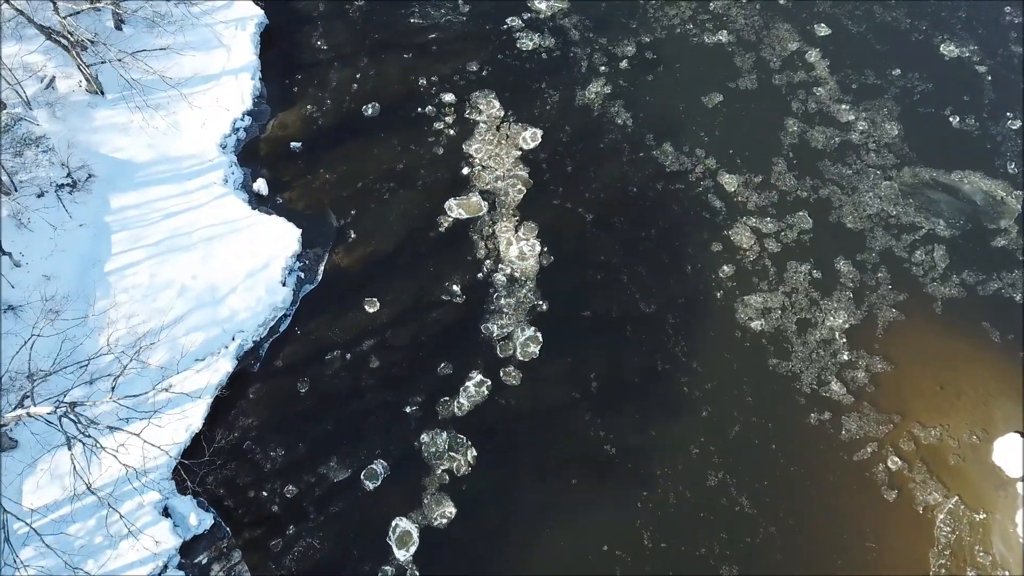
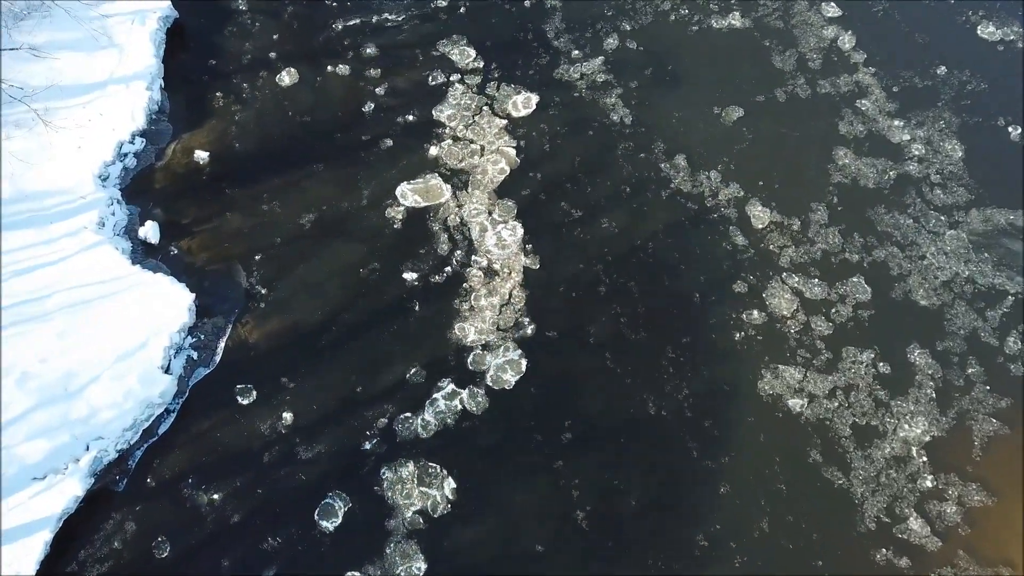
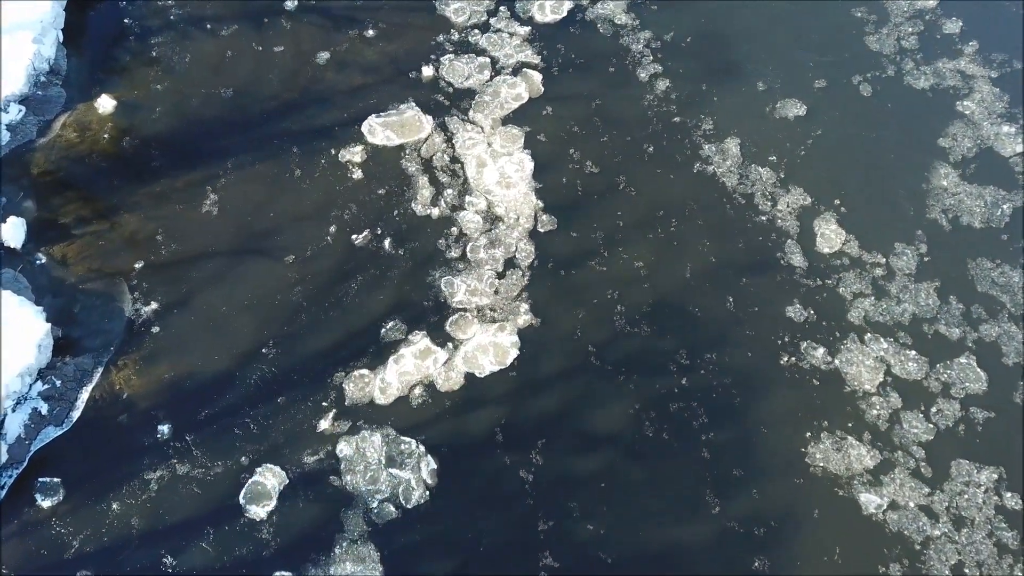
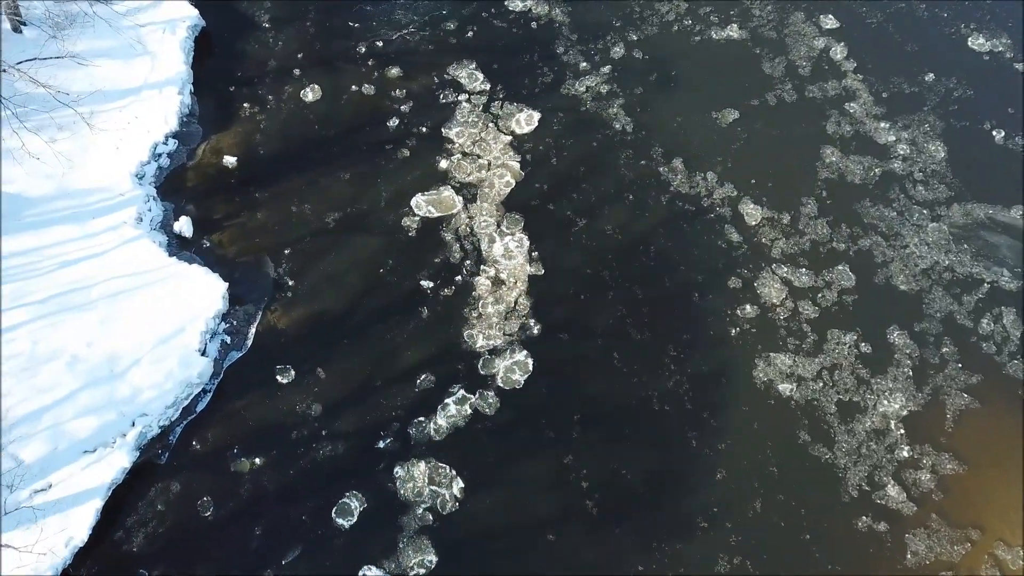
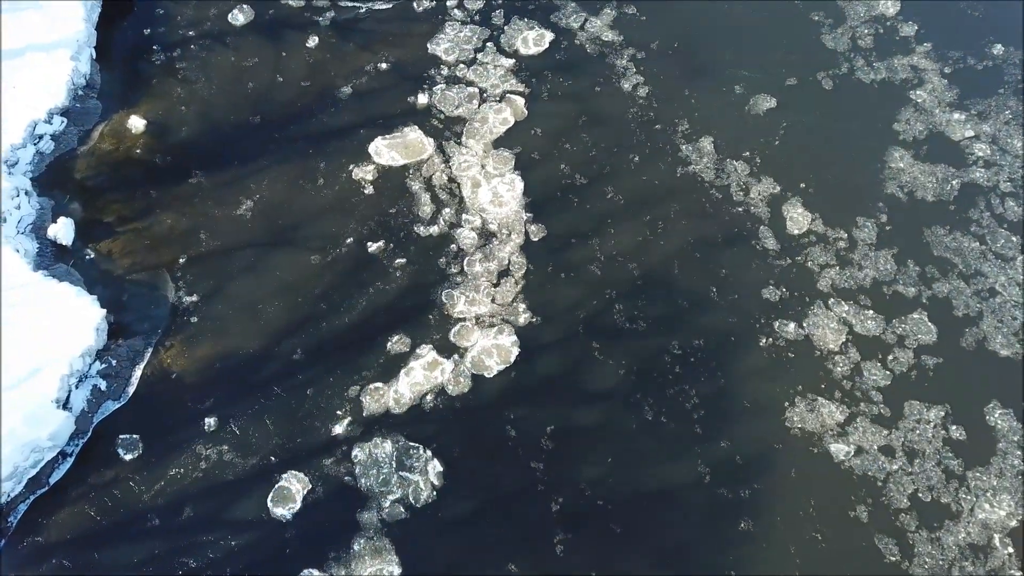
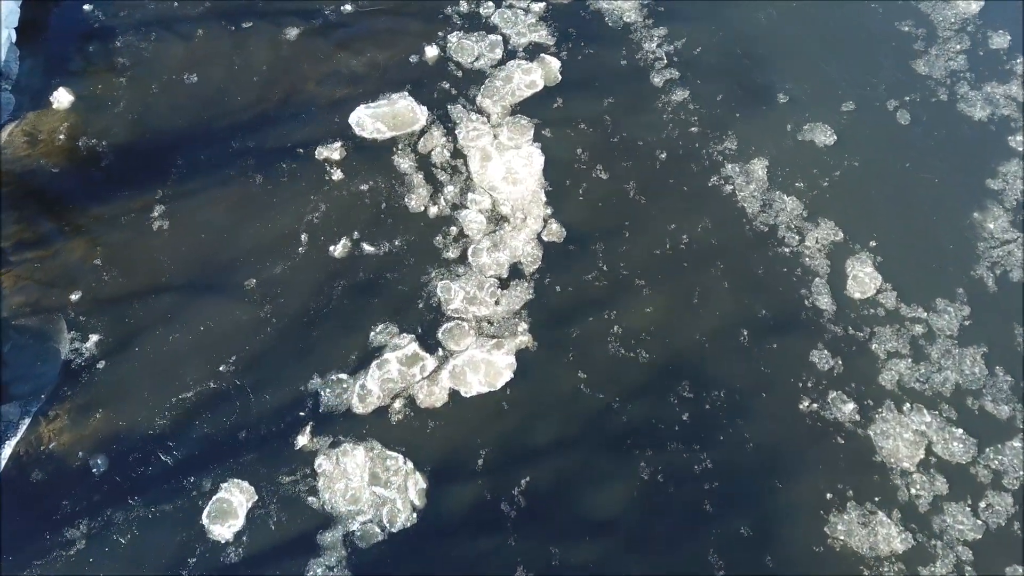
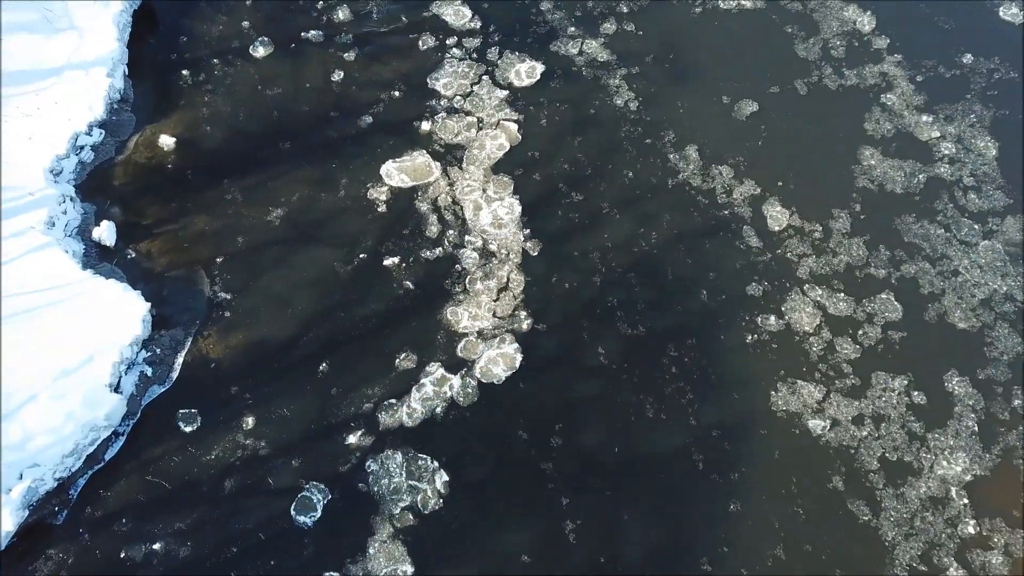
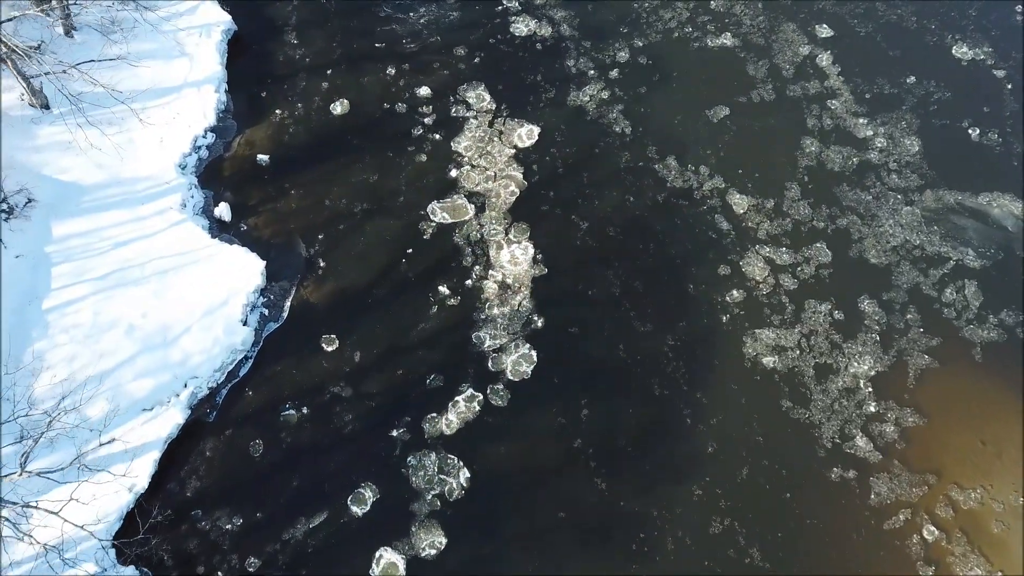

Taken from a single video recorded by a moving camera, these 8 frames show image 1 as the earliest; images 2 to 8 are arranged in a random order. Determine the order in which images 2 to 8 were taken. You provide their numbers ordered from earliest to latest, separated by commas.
8, 4, 2, 7, 5, 3, 6
